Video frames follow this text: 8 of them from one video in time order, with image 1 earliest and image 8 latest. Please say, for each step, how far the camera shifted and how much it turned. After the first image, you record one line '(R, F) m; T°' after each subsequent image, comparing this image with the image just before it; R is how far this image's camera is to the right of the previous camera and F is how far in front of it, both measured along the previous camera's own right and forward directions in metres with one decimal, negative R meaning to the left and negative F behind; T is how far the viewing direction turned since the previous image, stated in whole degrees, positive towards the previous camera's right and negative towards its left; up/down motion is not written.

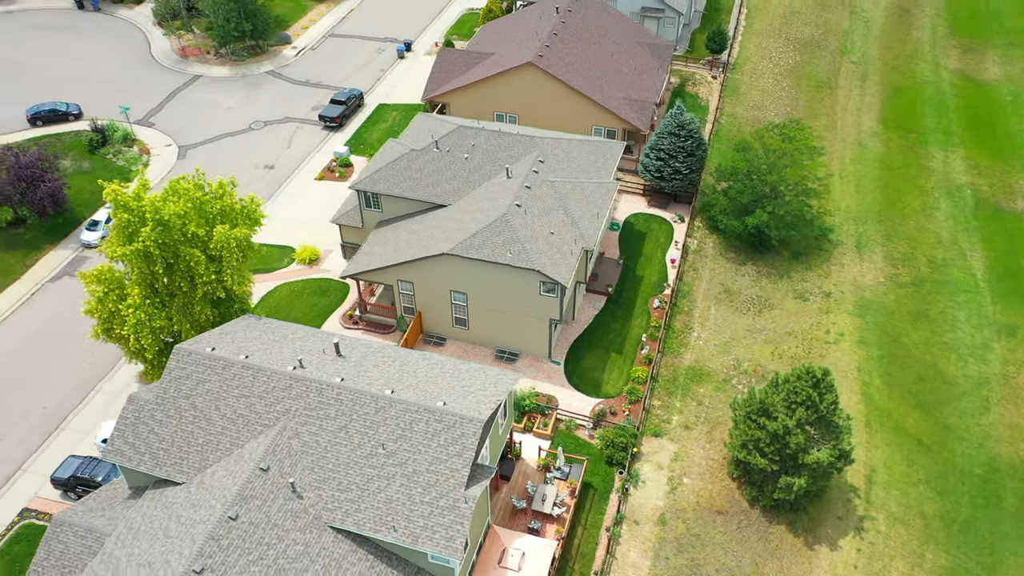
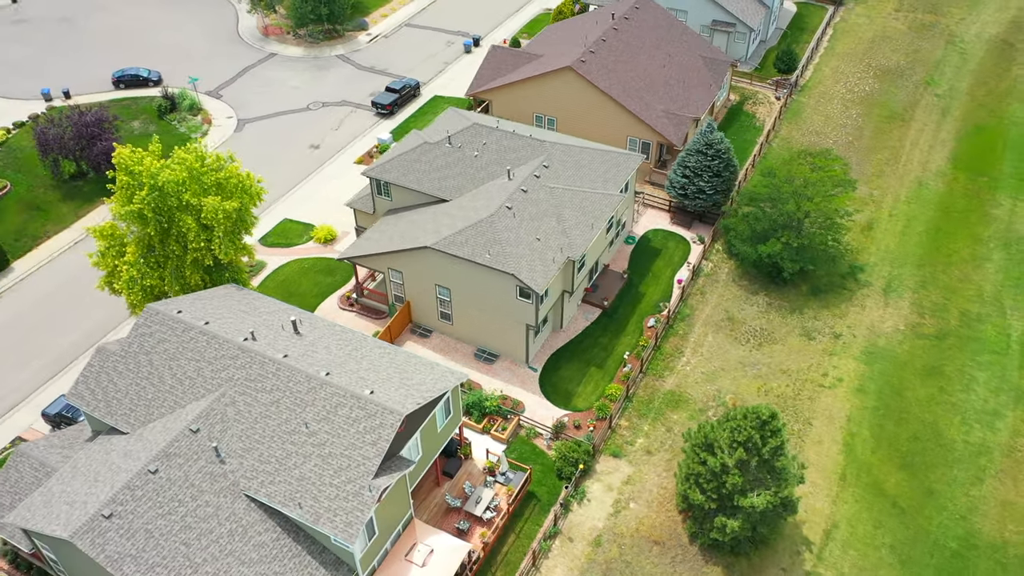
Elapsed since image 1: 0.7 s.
(+5.4, +0.3) m; -8°
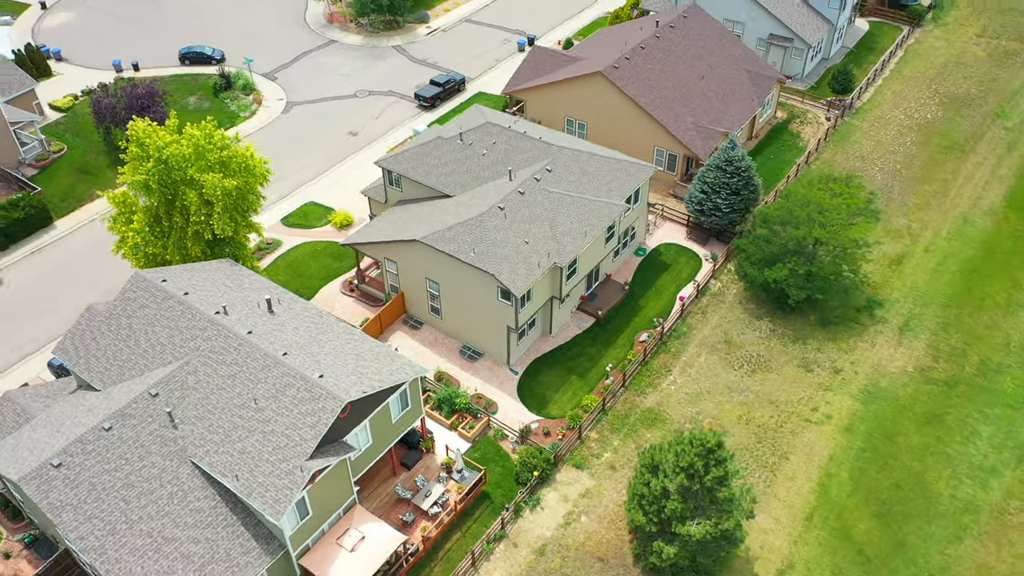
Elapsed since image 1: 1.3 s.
(+4.3, +0.2) m; -6°
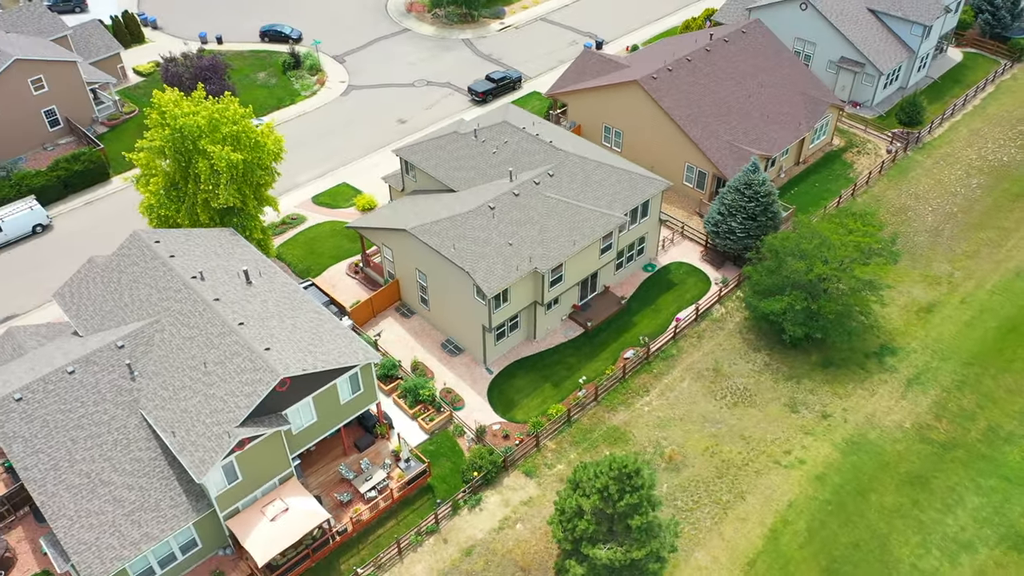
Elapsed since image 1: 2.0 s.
(+5.4, +0.4) m; -8°
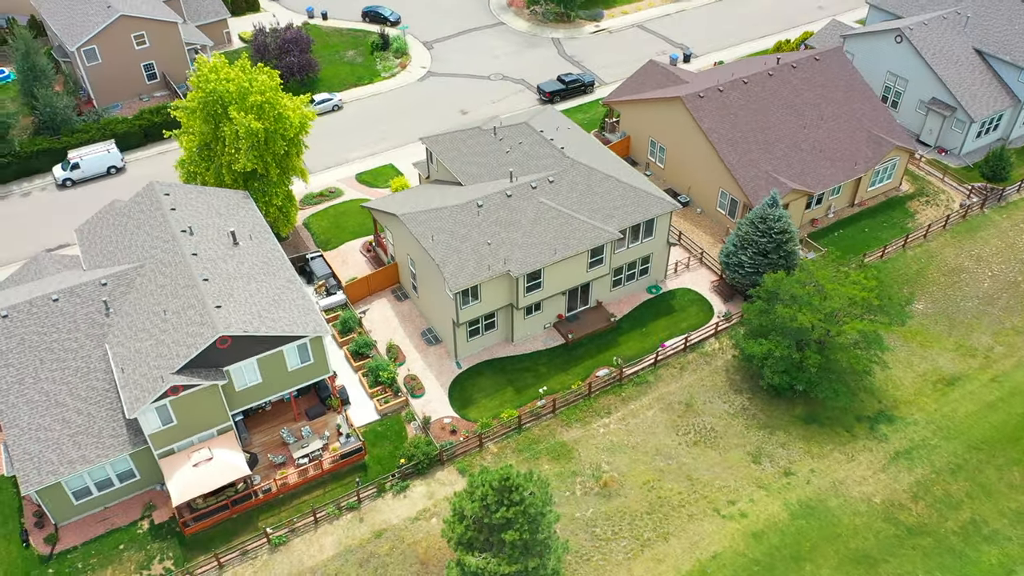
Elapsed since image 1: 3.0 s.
(+7.0, +0.6) m; -10°
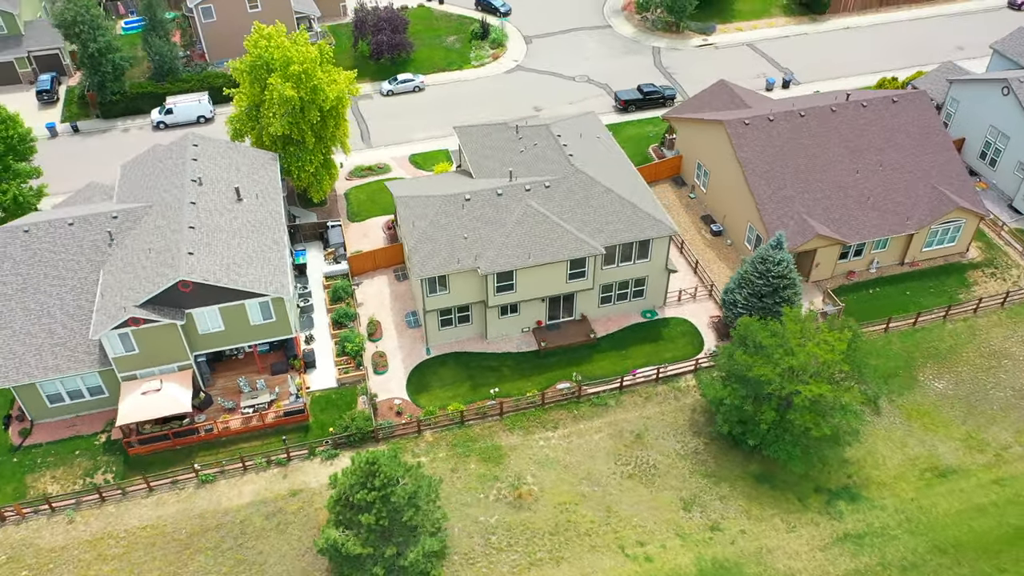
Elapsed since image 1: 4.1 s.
(+7.9, +0.8) m; -11°
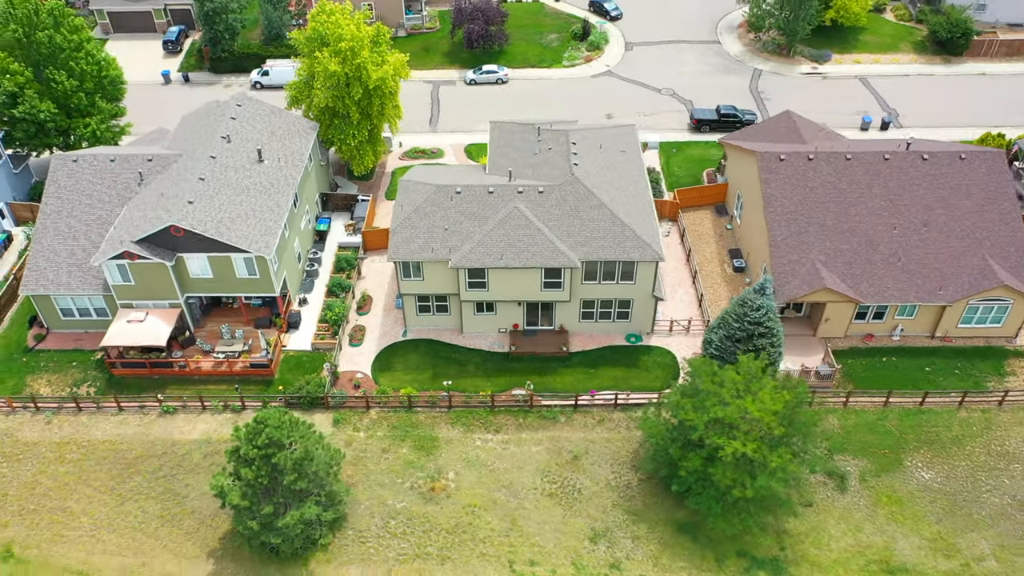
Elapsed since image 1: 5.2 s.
(+7.9, +0.8) m; -11°
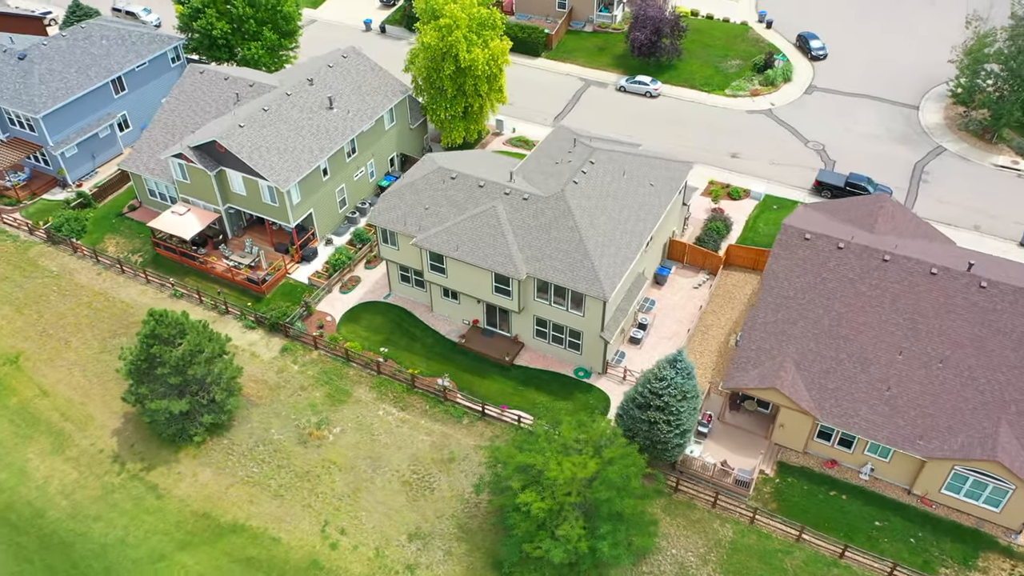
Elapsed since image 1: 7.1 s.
(+13.7, +2.5) m; -20°
